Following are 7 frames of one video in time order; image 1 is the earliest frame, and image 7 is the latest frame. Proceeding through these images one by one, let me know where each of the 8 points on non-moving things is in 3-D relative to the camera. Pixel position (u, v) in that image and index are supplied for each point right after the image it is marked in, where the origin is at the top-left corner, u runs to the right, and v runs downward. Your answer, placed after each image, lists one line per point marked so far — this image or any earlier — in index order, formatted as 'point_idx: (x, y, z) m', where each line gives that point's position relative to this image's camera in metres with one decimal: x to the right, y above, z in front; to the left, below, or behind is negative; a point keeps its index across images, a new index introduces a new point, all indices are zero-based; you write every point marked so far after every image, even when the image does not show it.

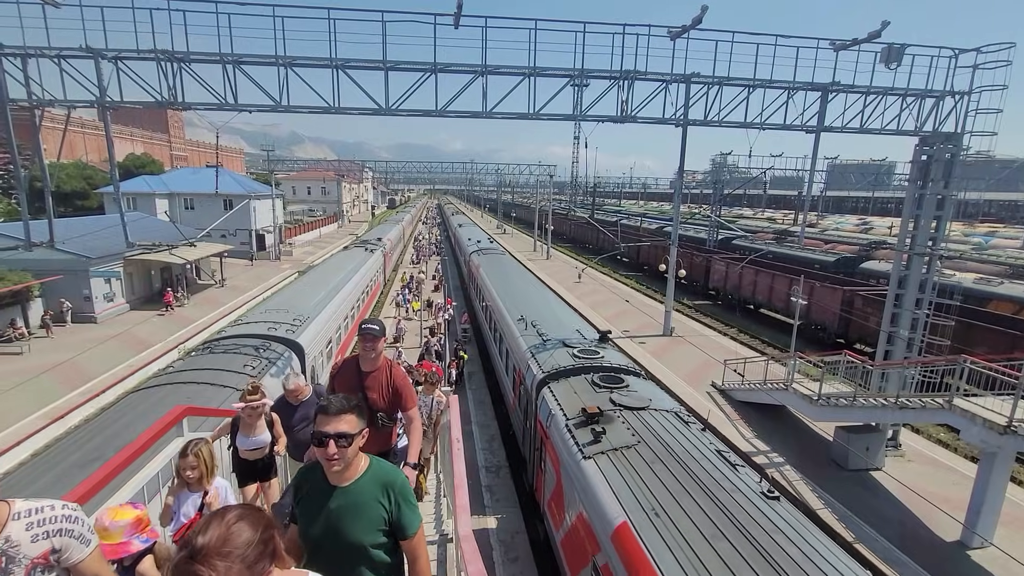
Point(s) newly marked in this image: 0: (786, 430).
0: (+7.2, -3.8, +13.7) m
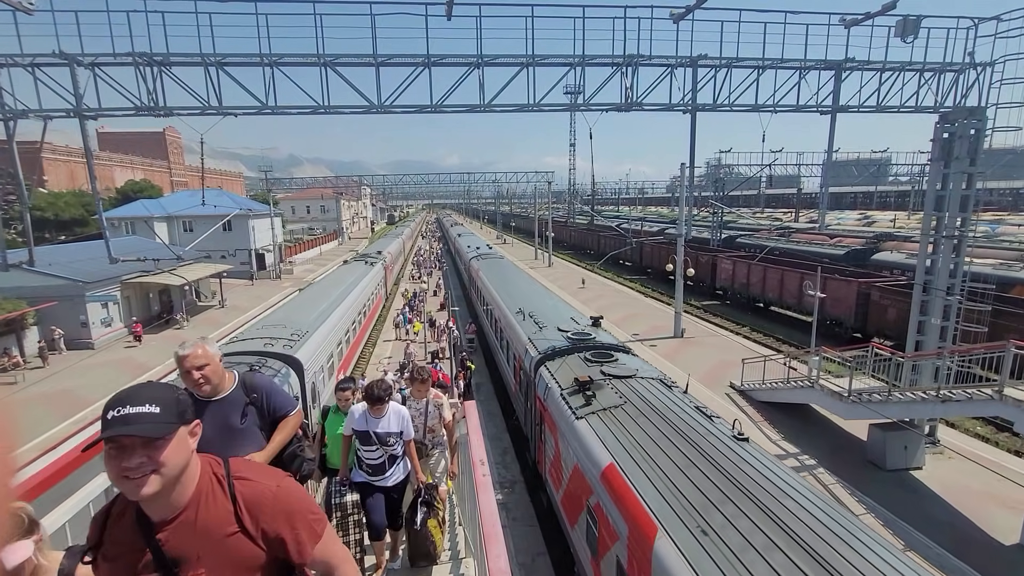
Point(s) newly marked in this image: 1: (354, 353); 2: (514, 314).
0: (+7.5, -3.6, +13.0) m
1: (-5.2, -2.1, +17.3) m
2: (-0.2, -0.4, +16.4) m
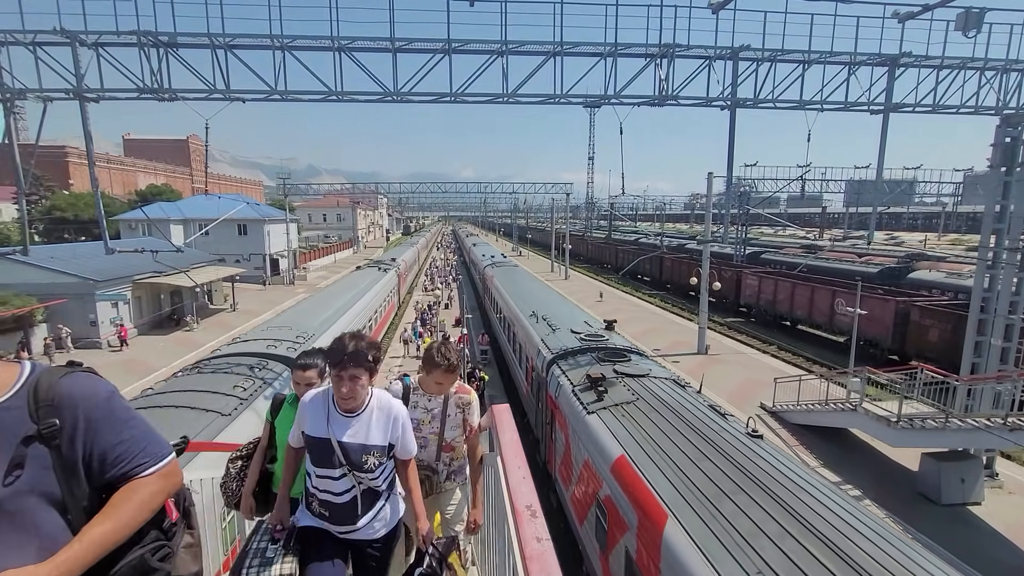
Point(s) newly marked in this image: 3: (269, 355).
0: (+7.8, -3.9, +12.0) m
1: (-4.7, -2.3, +16.7) m
2: (+0.3, -0.7, +15.6) m
3: (-4.7, -1.3, +10.1) m
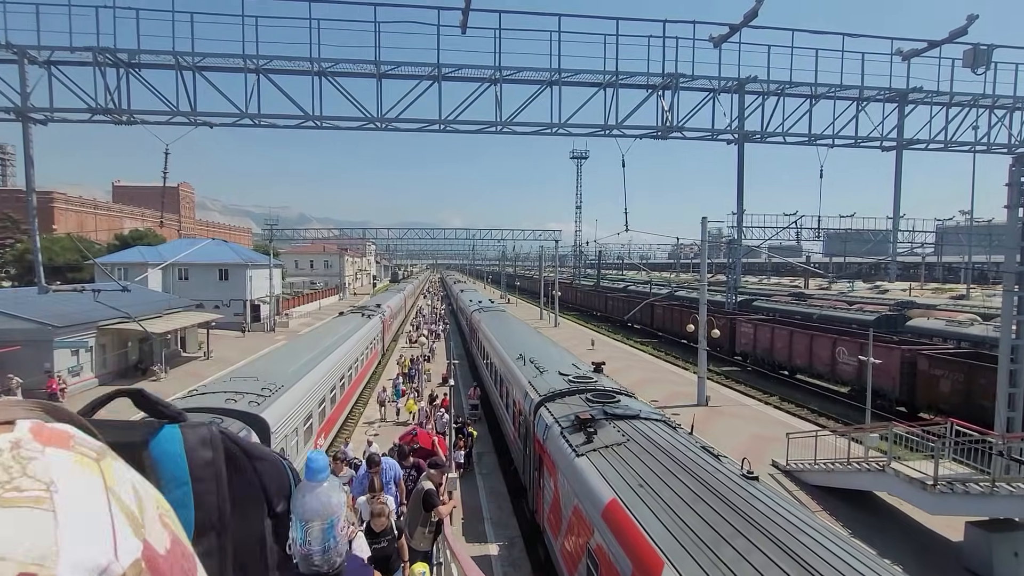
0: (+7.6, -4.9, +10.8) m
1: (-5.0, -3.6, +15.4) m
2: (+0.1, -1.9, +14.6) m
3: (-4.8, -2.1, +9.0) m
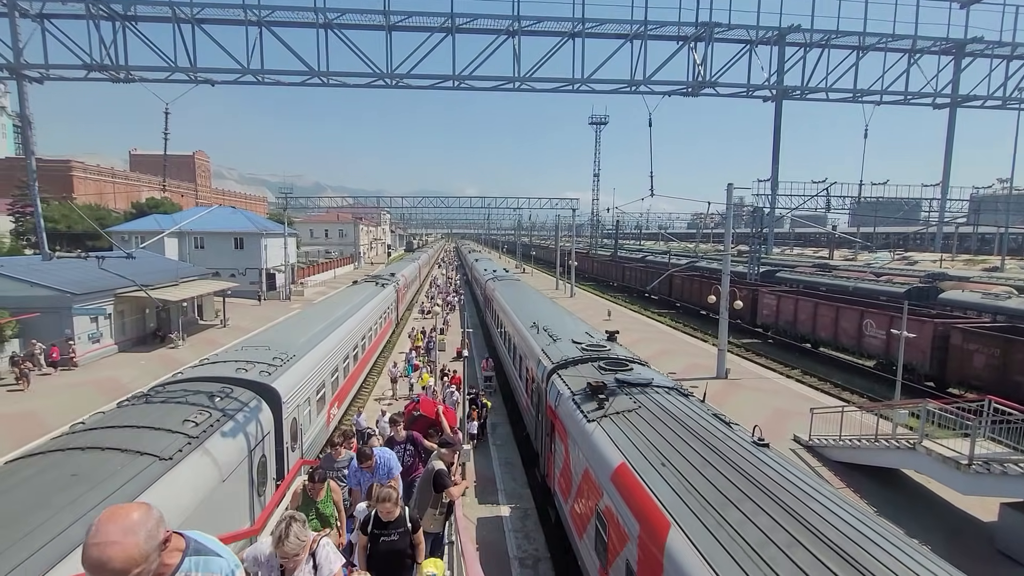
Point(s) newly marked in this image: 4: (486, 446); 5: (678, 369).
0: (+7.9, -4.3, +10.4) m
1: (-4.5, -2.7, +15.3) m
2: (+0.5, -1.1, +14.3) m
3: (-4.6, -1.5, +8.8) m
4: (-0.7, -4.1, +13.6) m
5: (+6.1, -3.0, +19.5) m
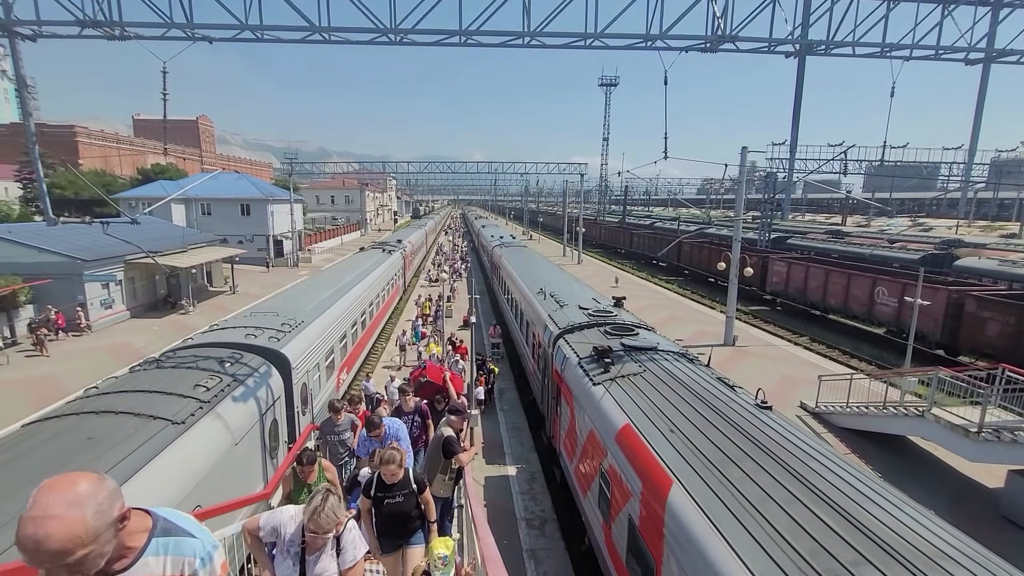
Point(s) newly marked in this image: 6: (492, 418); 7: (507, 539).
0: (+8.1, -3.6, +10.5) m
1: (-4.3, -1.8, +15.3) m
2: (+0.7, -0.2, +14.2) m
3: (-4.4, -1.0, +8.8) m
4: (-0.5, -3.2, +13.8) m
5: (+6.4, -1.8, +19.5) m
6: (-0.5, -3.3, +13.4) m
7: (-0.1, -4.1, +8.7) m
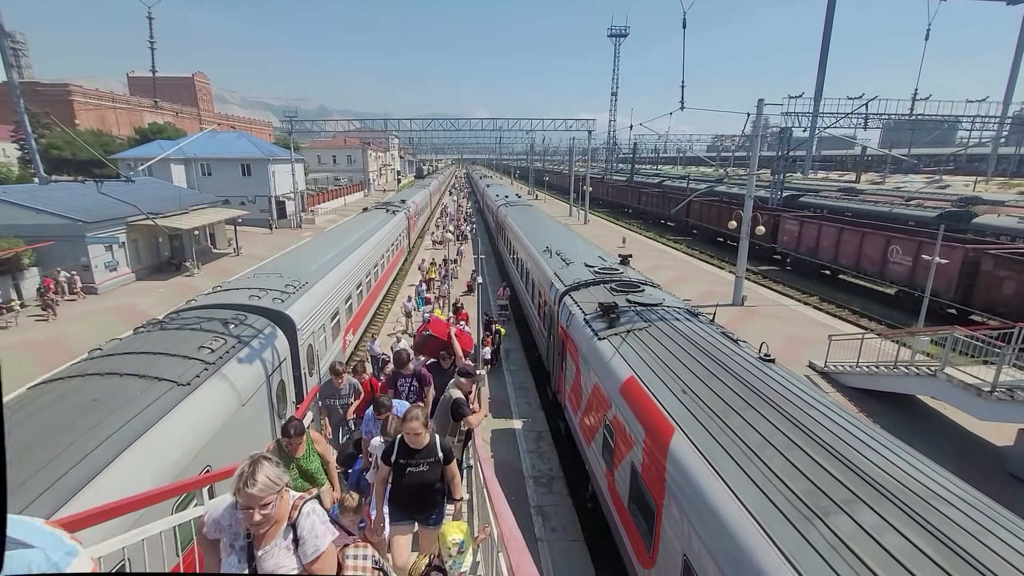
0: (+8.3, -2.8, +10.4) m
1: (-4.1, -0.6, +15.2) m
2: (+0.9, +0.8, +13.9) m
3: (-4.3, -0.3, +8.6) m
4: (-0.3, -2.2, +13.7) m
5: (+6.6, -0.3, +19.3) m
6: (-0.3, -2.3, +13.4) m
7: (0.0, -3.5, +8.8) m
